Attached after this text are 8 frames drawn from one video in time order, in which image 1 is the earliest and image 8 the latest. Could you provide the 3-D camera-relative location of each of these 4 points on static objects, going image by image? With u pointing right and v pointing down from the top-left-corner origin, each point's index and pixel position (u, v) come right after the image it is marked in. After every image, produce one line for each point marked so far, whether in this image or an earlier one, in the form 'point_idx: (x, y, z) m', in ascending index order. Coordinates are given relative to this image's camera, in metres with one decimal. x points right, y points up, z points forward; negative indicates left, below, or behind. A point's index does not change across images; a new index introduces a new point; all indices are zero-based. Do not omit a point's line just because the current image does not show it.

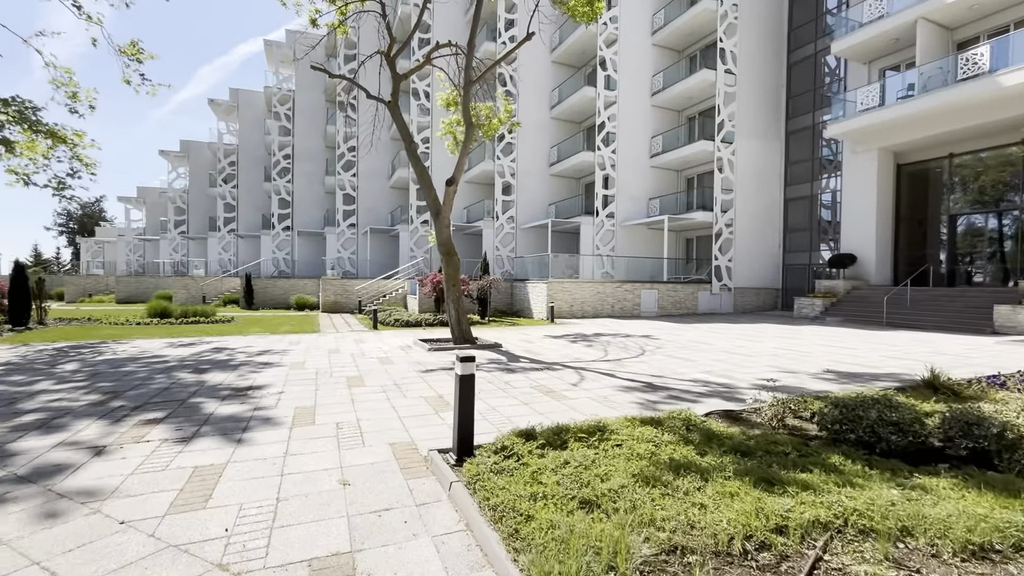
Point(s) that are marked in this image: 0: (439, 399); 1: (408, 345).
0: (-0.8, -1.3, +5.5) m
1: (-2.2, -1.2, +10.2) m
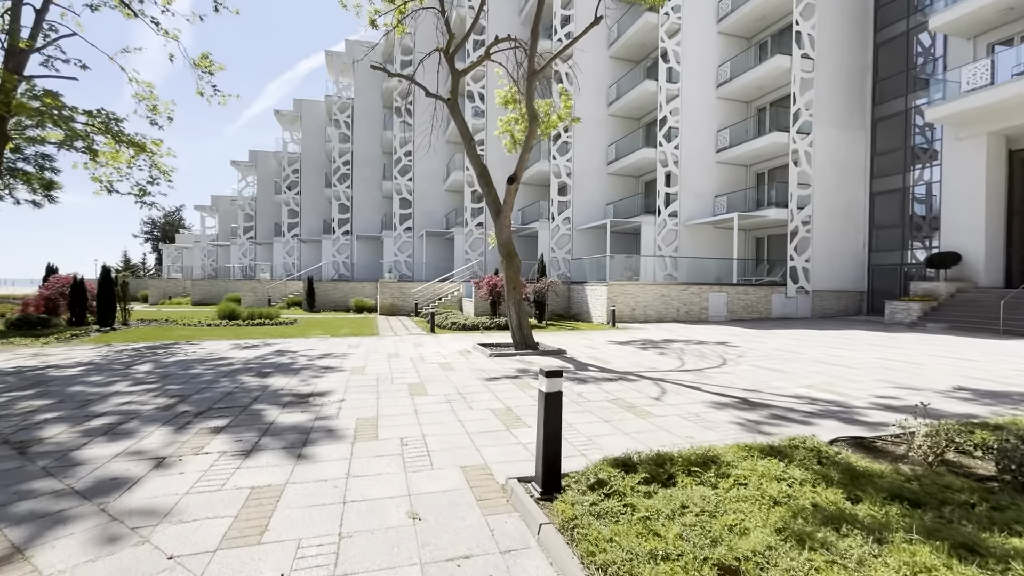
0: (0.0, -1.3, +5.1) m
1: (-0.9, -1.3, +9.9) m
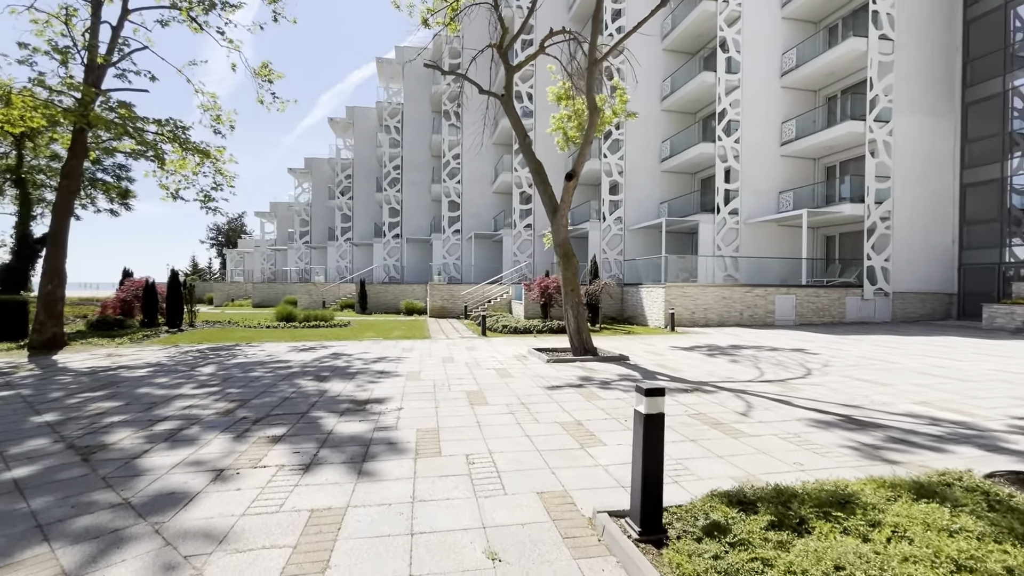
0: (+0.7, -1.3, +4.6) m
1: (+0.2, -1.3, +9.5) m
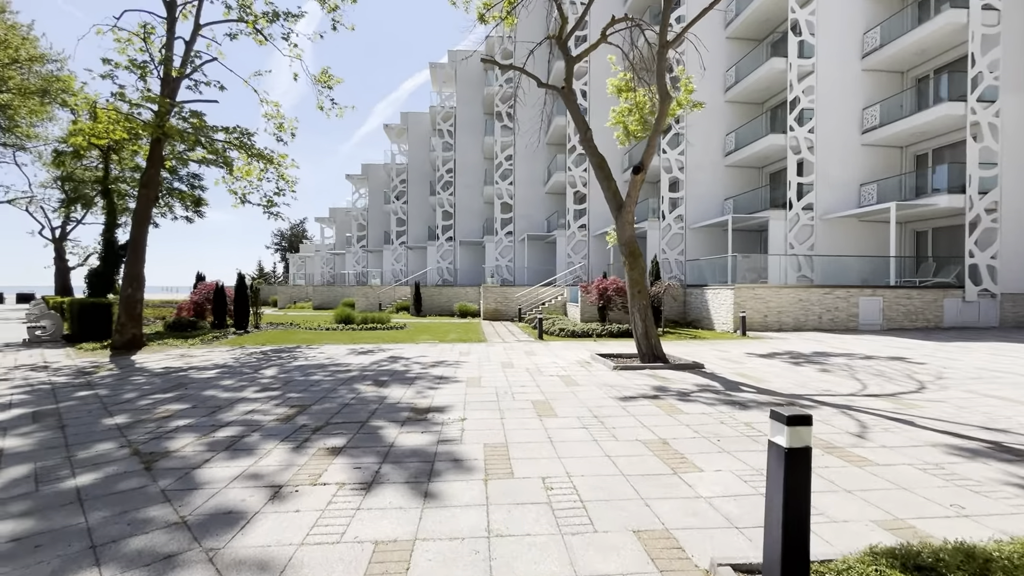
0: (+1.3, -1.3, +4.0) m
1: (+1.4, -1.4, +8.9) m
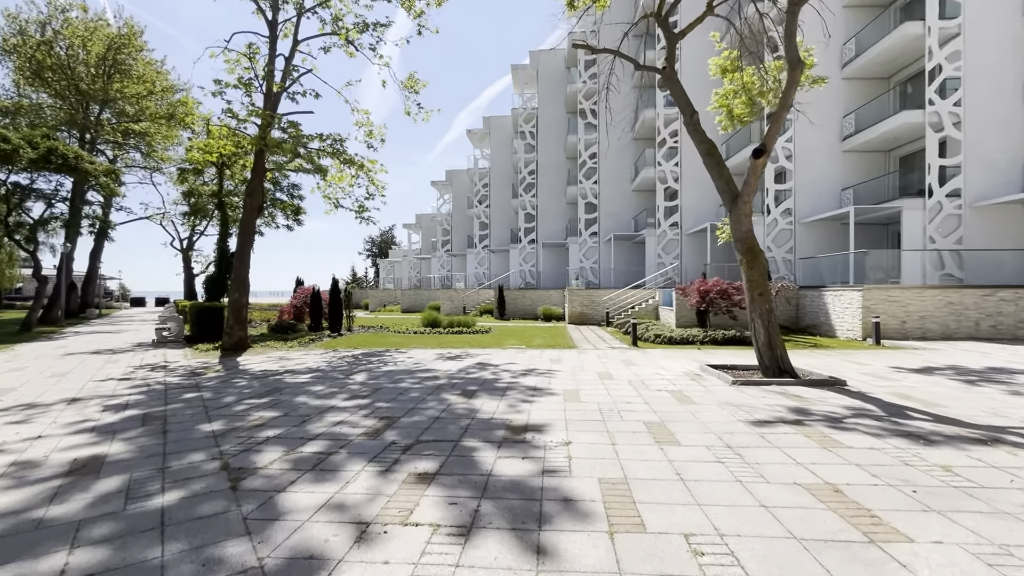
0: (+2.1, -1.4, +3.1) m
1: (+3.0, -1.4, +7.9) m
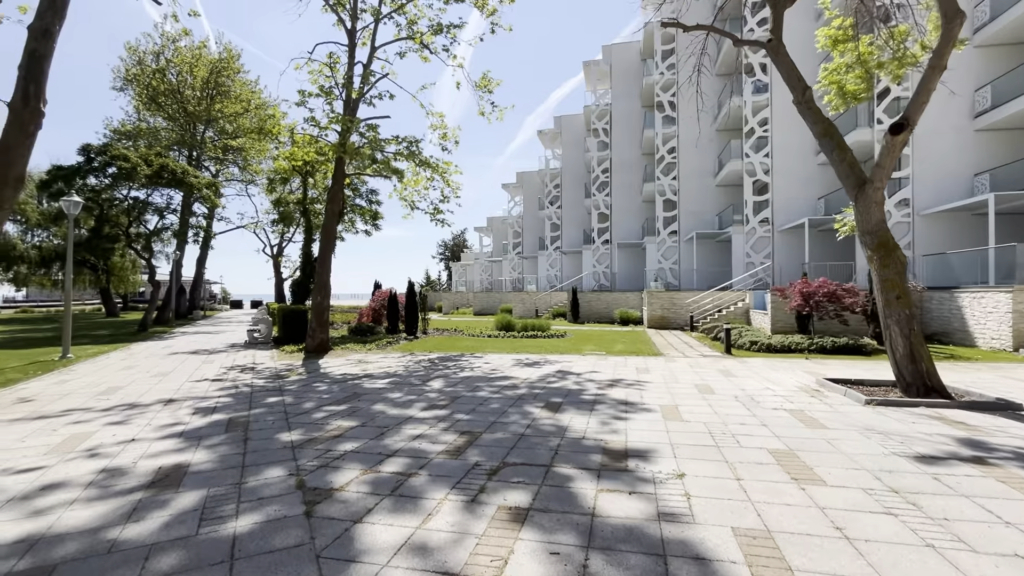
0: (+2.7, -1.4, +2.2) m
1: (+4.3, -1.4, +6.8) m
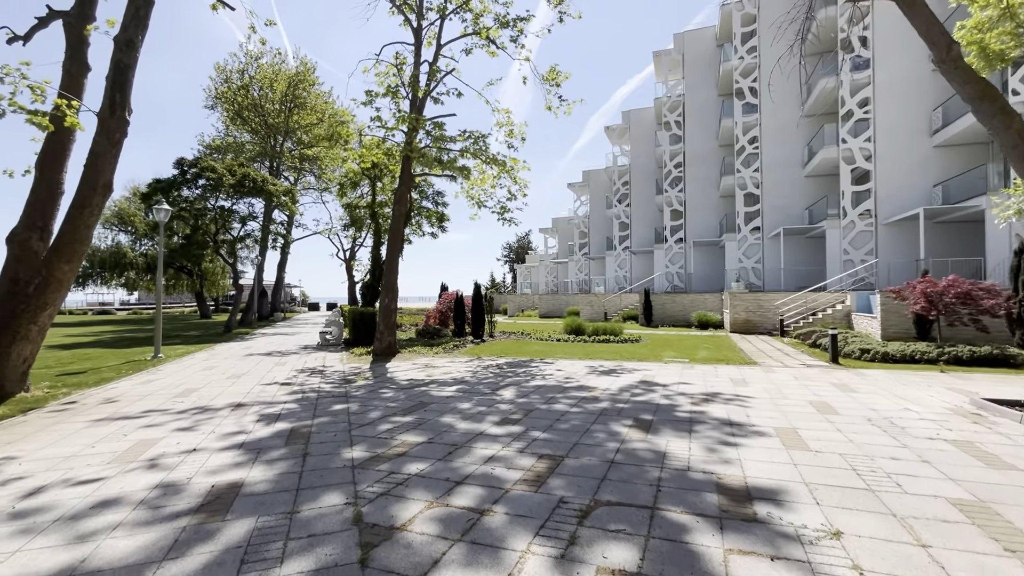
0: (+3.1, -1.3, +1.1) m
1: (+5.2, -1.4, +5.5) m
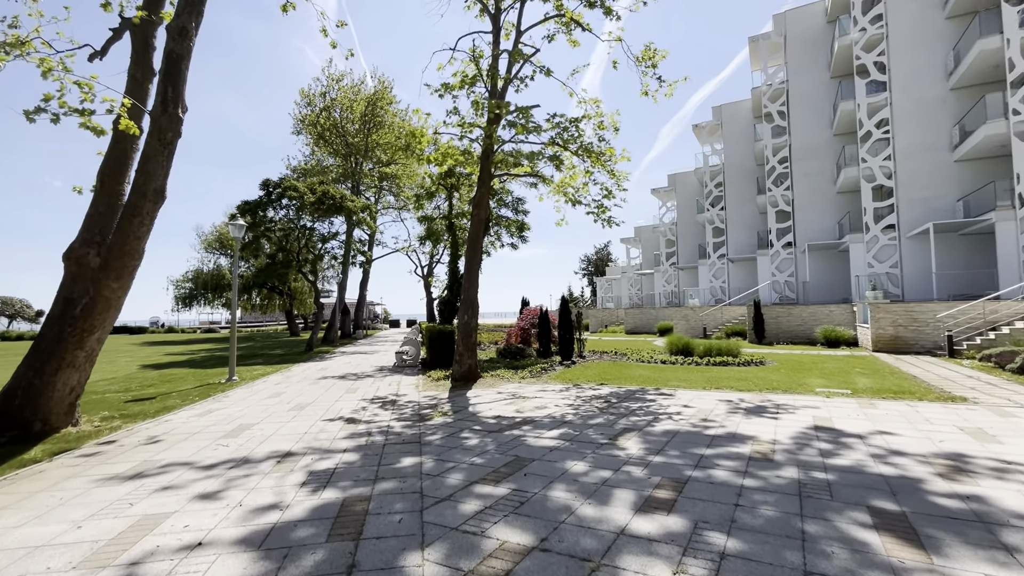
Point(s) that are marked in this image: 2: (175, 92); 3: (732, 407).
0: (+3.5, -1.2, -1.2) m
1: (+6.3, -1.4, +2.8) m
2: (-4.7, +2.7, +6.7) m
3: (+3.2, -1.7, +6.9) m
